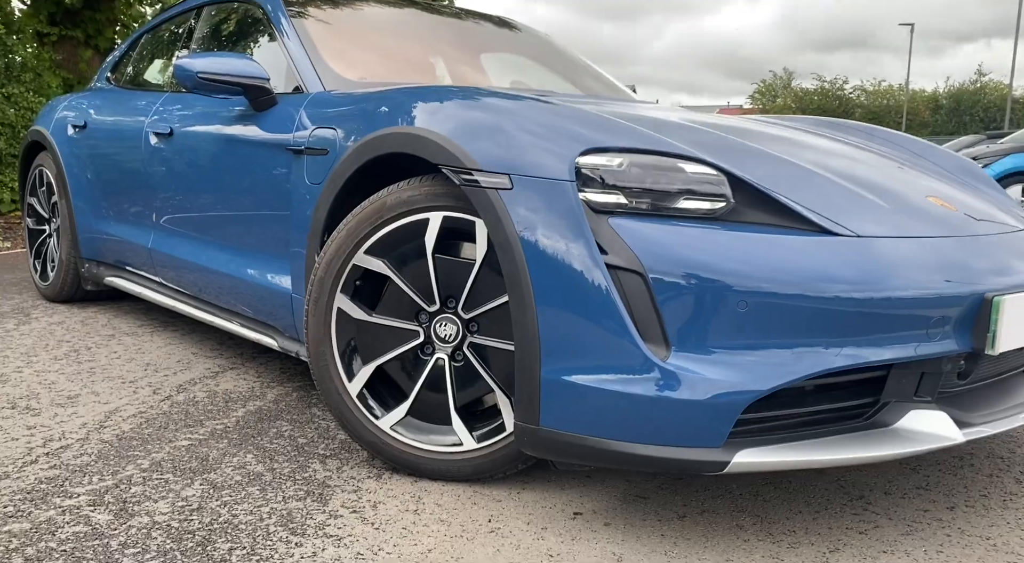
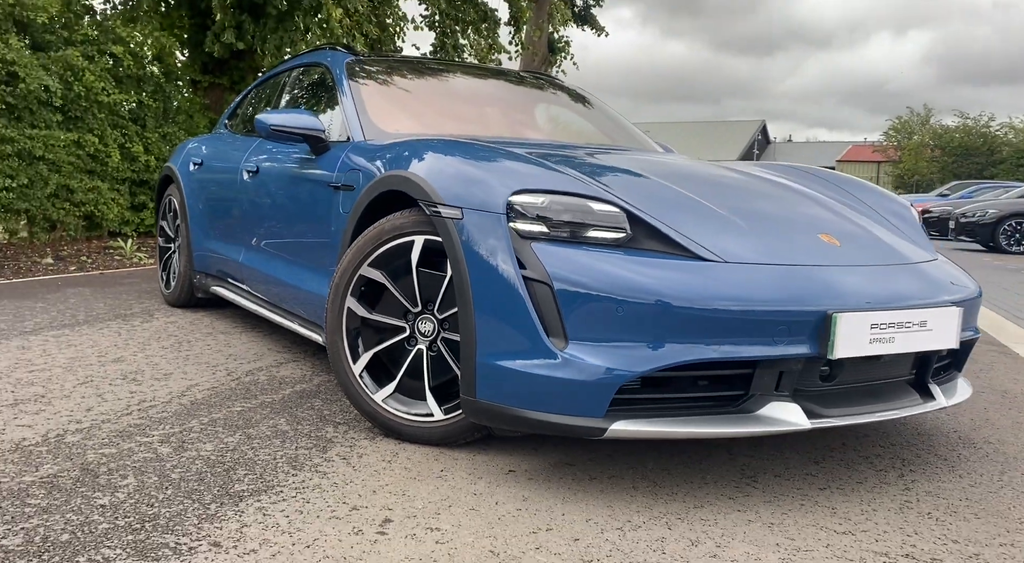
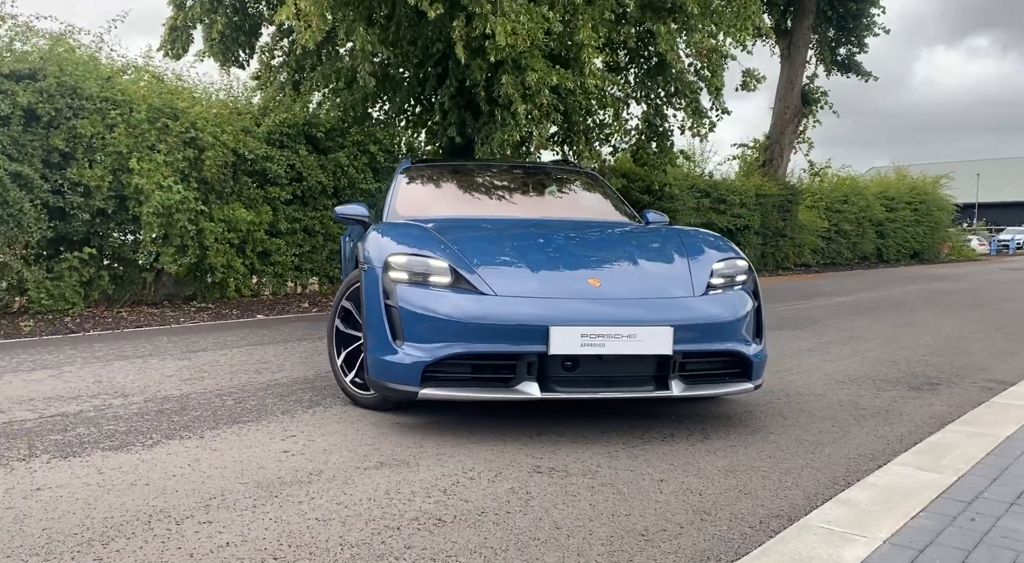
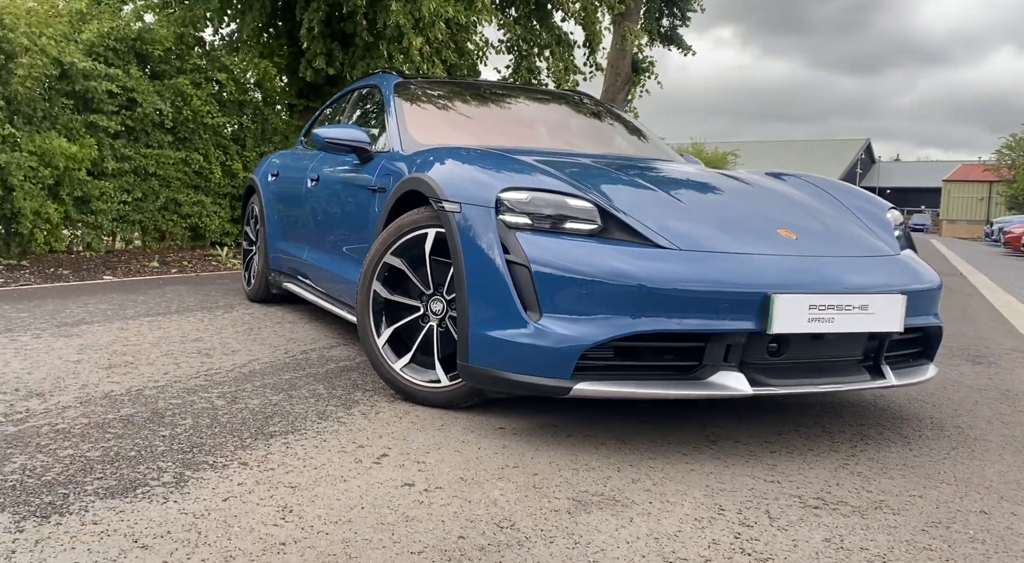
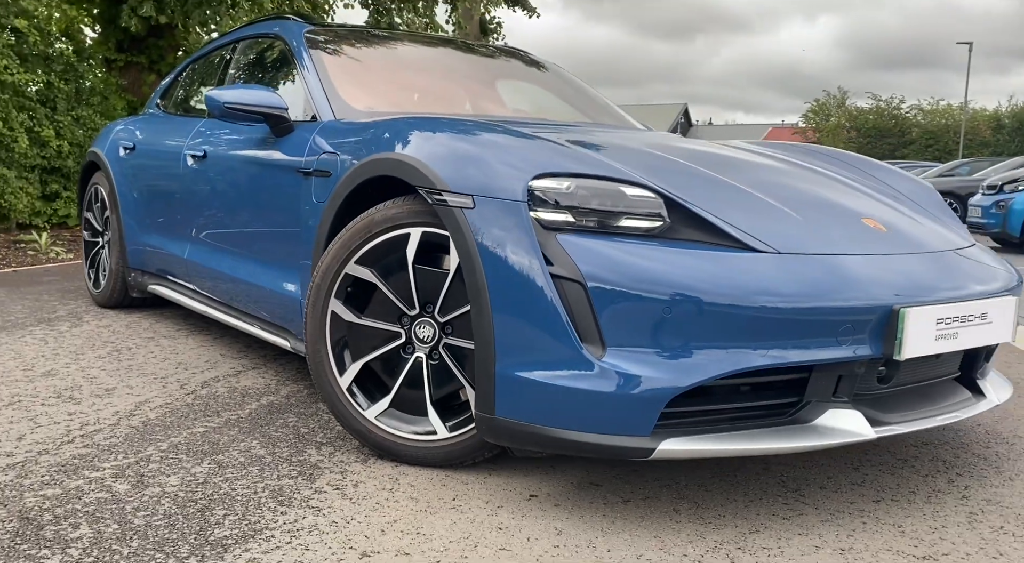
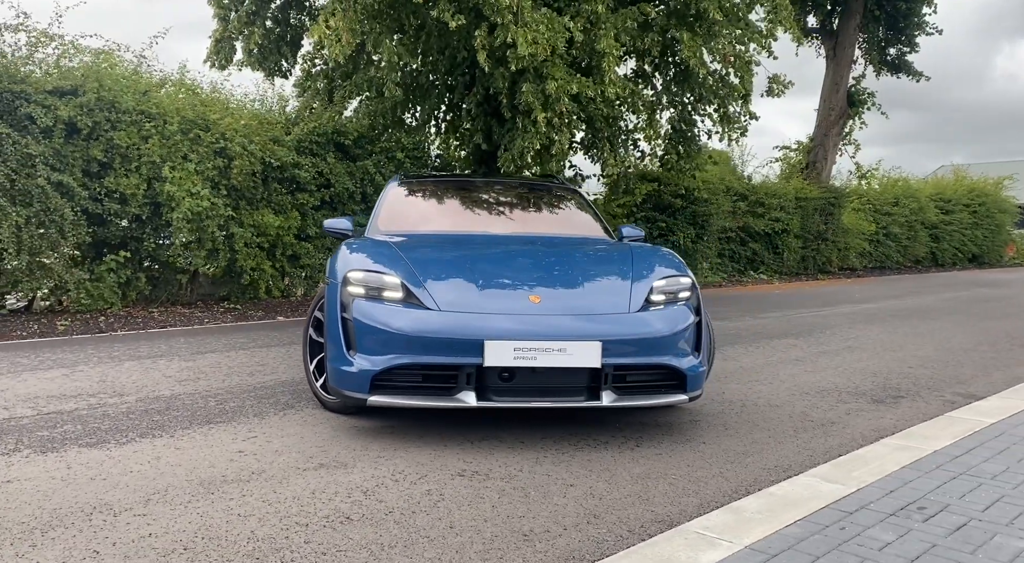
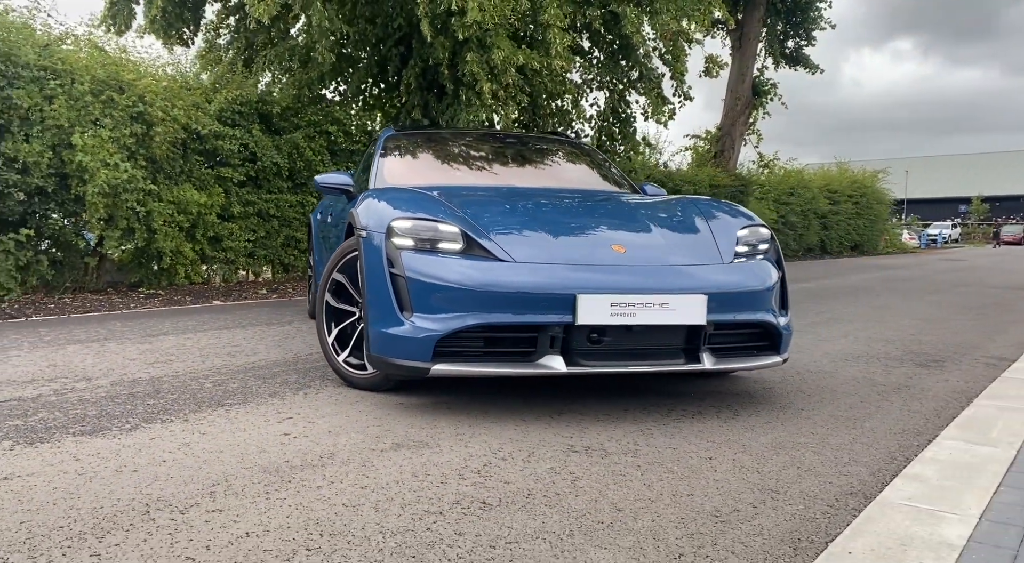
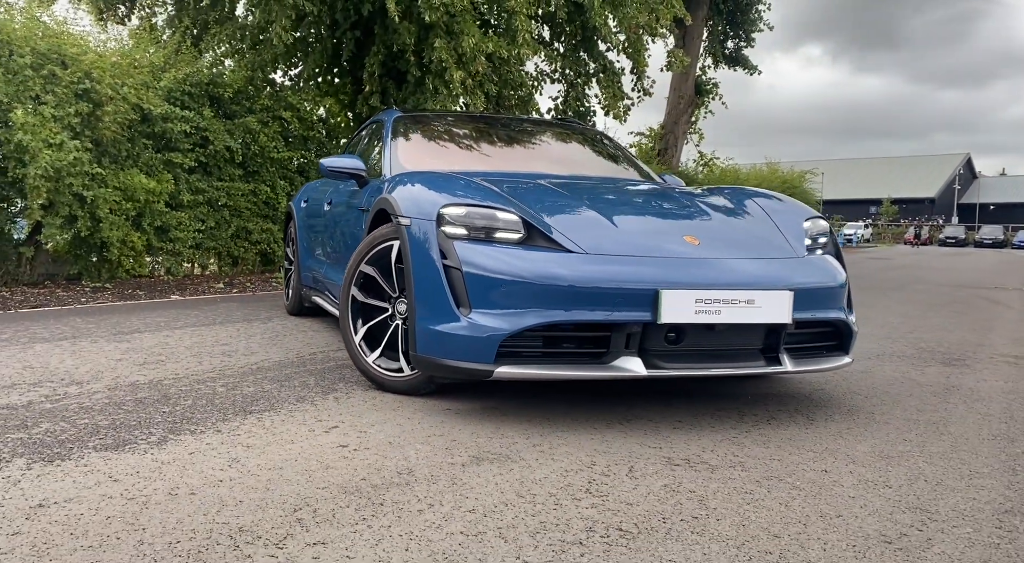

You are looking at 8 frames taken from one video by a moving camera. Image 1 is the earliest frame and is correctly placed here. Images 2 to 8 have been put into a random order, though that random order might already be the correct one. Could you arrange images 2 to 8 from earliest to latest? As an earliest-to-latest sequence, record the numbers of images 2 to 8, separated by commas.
5, 2, 4, 8, 7, 3, 6
